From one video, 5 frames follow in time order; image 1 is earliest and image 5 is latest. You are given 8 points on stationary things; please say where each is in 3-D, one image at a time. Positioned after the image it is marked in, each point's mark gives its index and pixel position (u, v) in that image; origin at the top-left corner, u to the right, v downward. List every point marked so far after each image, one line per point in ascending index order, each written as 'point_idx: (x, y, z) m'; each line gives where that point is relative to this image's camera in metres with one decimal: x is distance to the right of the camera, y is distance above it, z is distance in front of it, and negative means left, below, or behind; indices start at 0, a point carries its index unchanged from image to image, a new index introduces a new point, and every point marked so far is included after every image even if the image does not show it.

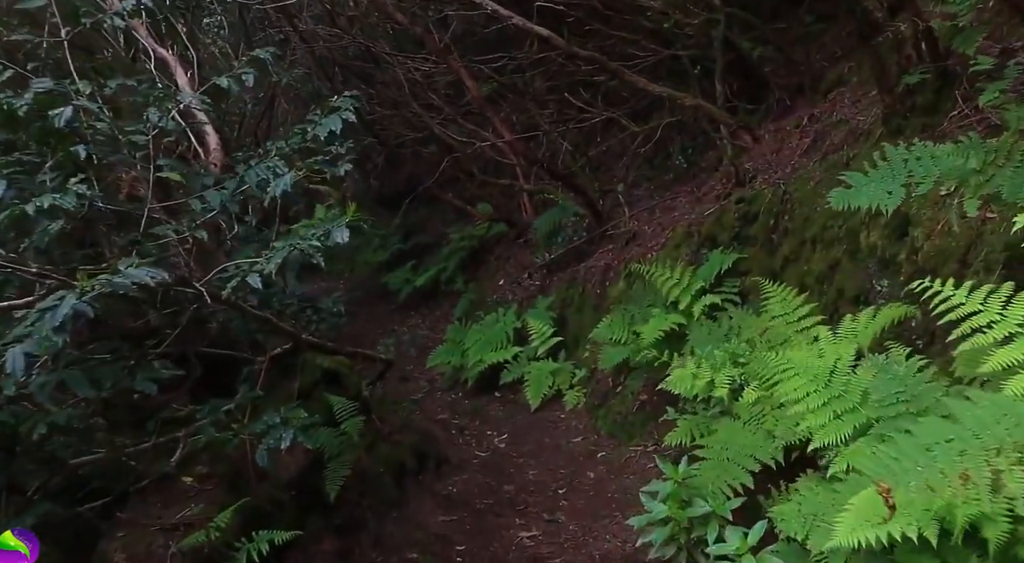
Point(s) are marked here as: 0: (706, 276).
0: (+1.4, 0.0, +6.8) m
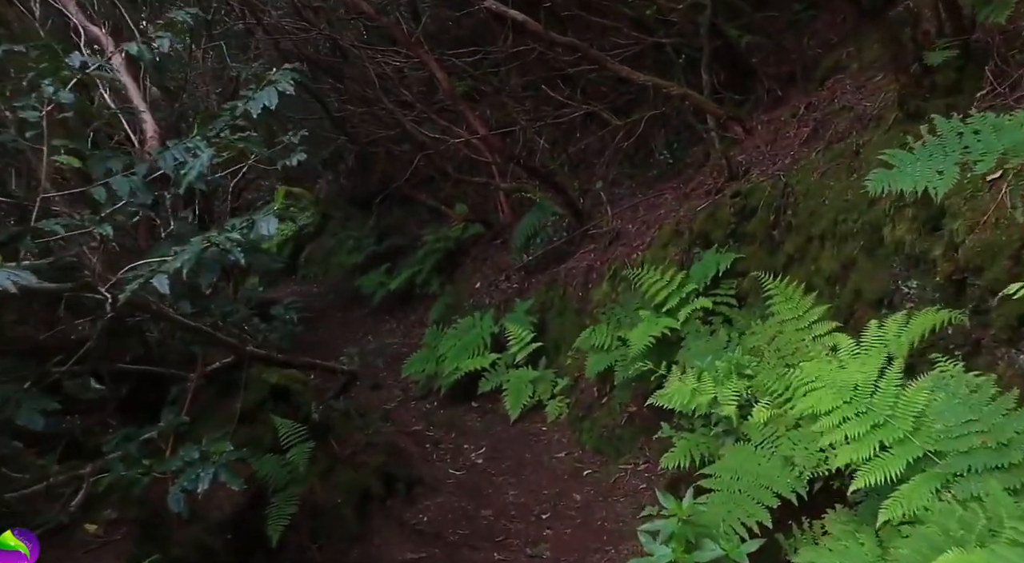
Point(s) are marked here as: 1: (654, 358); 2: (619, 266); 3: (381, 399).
0: (+1.3, 0.0, +6.2) m
1: (+1.0, -0.6, +6.2) m
2: (+1.0, +0.1, +8.1) m
3: (-1.5, -1.4, +10.7) m
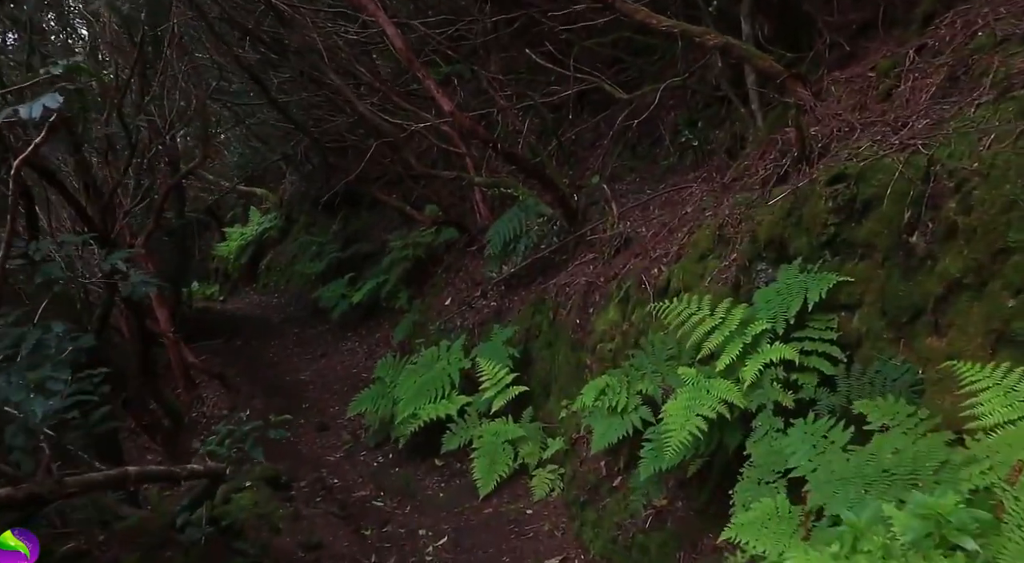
0: (+1.1, -0.1, +4.0) m
1: (+0.8, -0.7, +4.0) m
2: (+0.8, 0.0, +5.9) m
3: (-1.7, -1.6, +8.4) m
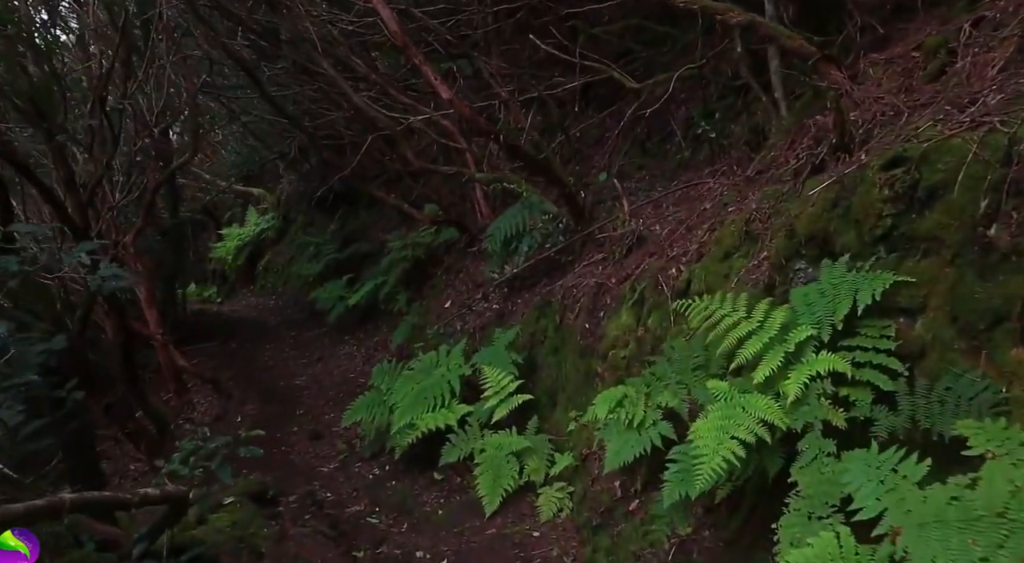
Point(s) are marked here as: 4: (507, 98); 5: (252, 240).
0: (+1.2, -0.1, +3.5) m
1: (+0.8, -0.7, +3.5) m
2: (+0.8, 0.0, +5.4) m
3: (-1.7, -1.6, +7.9) m
4: (0.0, +1.8, +8.9) m
5: (-4.6, +0.7, +15.9) m
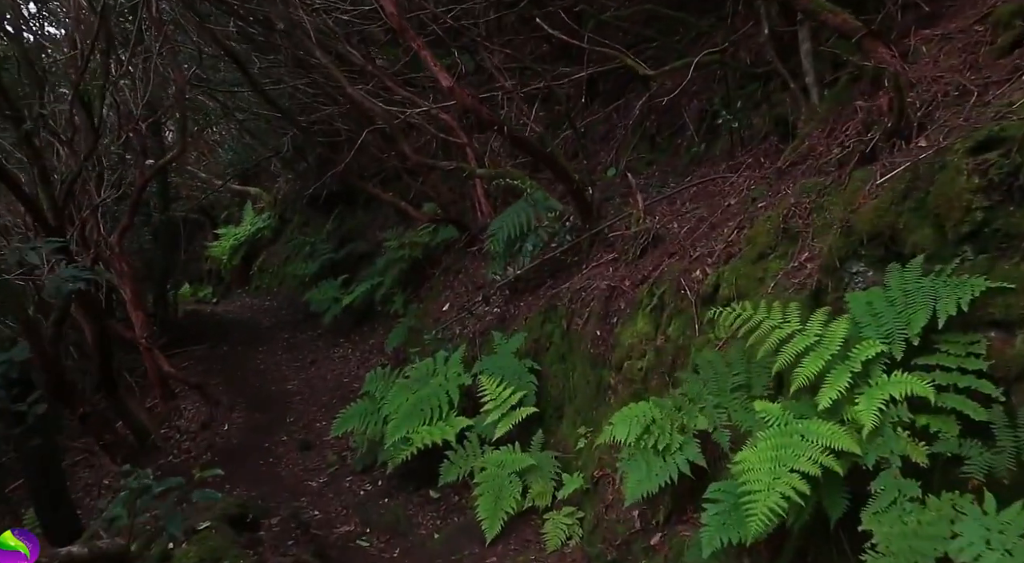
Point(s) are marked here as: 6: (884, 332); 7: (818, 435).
0: (+1.2, -0.2, +2.9) m
1: (+0.9, -0.7, +2.9) m
2: (+0.8, 0.0, +4.8) m
3: (-1.7, -1.6, +7.4) m
4: (0.0, +1.8, +8.3) m
5: (-4.6, +0.7, +15.3) m
6: (+1.2, -0.2, +2.9) m
7: (+0.9, -0.5, +2.8) m
